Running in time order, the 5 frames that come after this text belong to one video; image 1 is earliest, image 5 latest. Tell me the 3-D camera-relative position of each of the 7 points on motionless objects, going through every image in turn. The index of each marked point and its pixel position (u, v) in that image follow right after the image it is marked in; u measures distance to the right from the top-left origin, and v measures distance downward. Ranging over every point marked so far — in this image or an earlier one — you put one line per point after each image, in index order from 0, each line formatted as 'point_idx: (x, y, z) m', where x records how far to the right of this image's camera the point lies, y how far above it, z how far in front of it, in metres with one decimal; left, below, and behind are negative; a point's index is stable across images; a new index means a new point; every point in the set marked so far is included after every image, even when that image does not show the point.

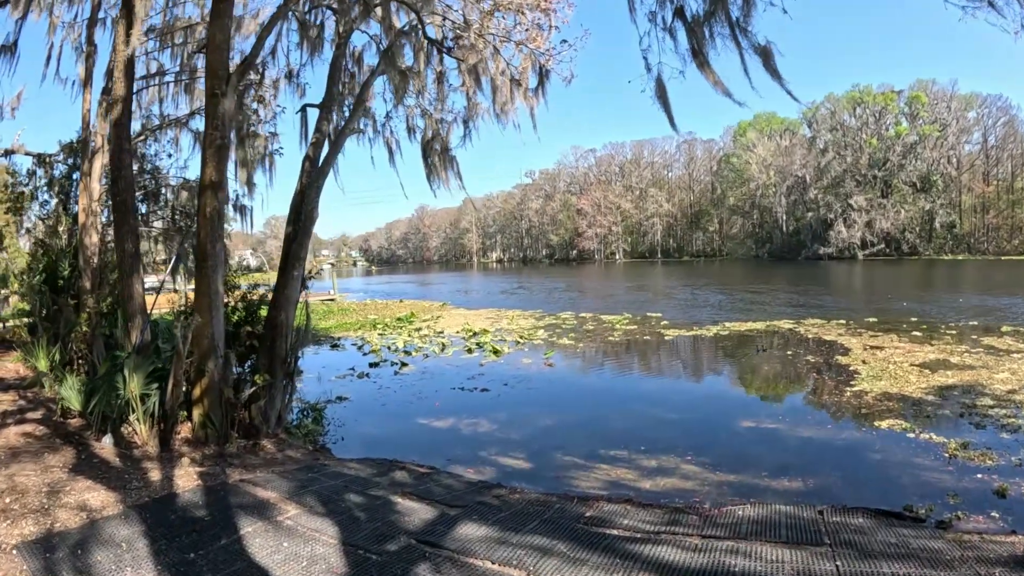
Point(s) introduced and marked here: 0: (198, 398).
0: (-2.3, -0.8, +4.6) m
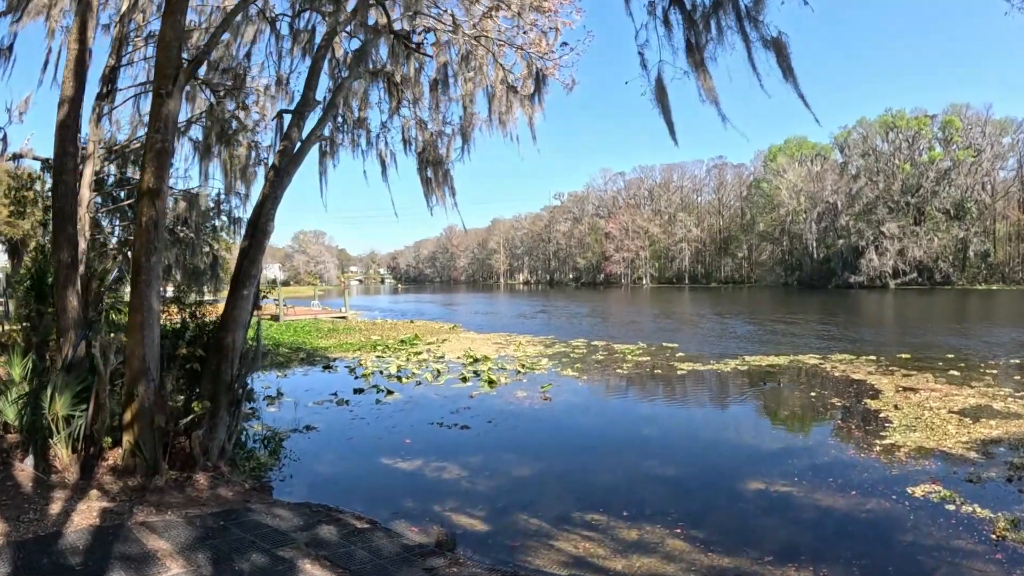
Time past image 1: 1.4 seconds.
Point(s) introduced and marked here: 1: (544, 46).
0: (-2.6, -0.9, +4.1) m
1: (+0.3, +2.4, +6.2) m
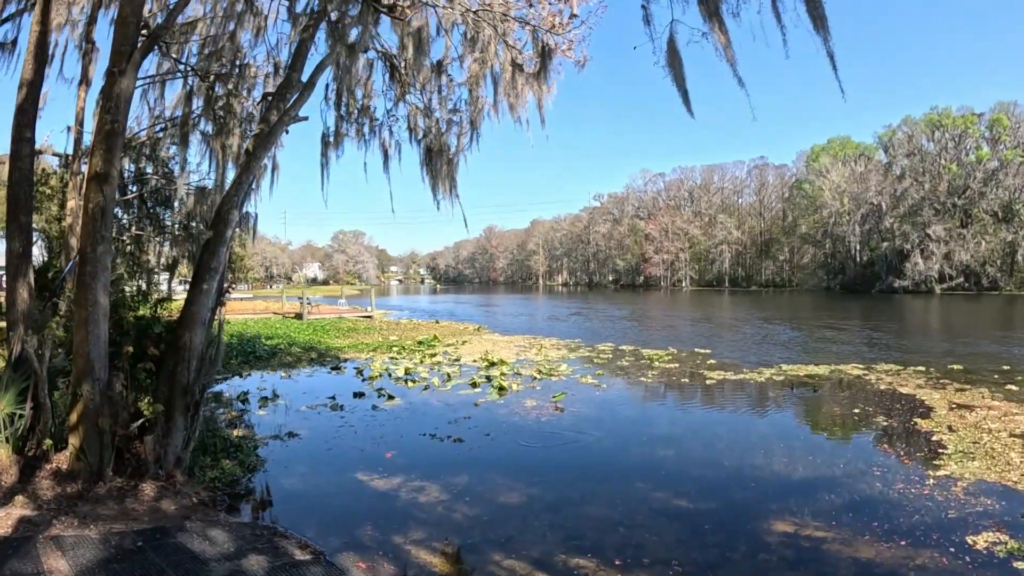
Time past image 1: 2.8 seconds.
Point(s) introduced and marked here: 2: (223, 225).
0: (-2.7, -0.9, +3.7) m
1: (+0.3, +2.4, +5.6) m
2: (-2.0, +0.4, +4.2) m
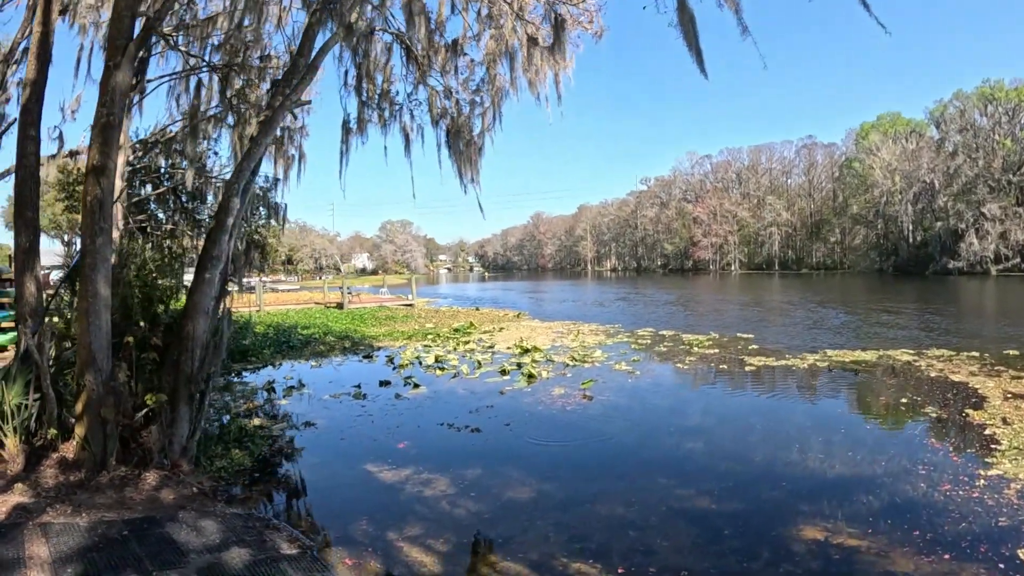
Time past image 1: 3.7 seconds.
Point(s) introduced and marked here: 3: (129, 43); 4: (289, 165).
0: (-2.6, -0.8, +3.7) m
1: (+0.5, +2.5, +5.3) m
2: (-1.9, +0.5, +4.1) m
3: (-2.4, +1.6, +3.9) m
4: (-2.8, +1.5, +7.8) m
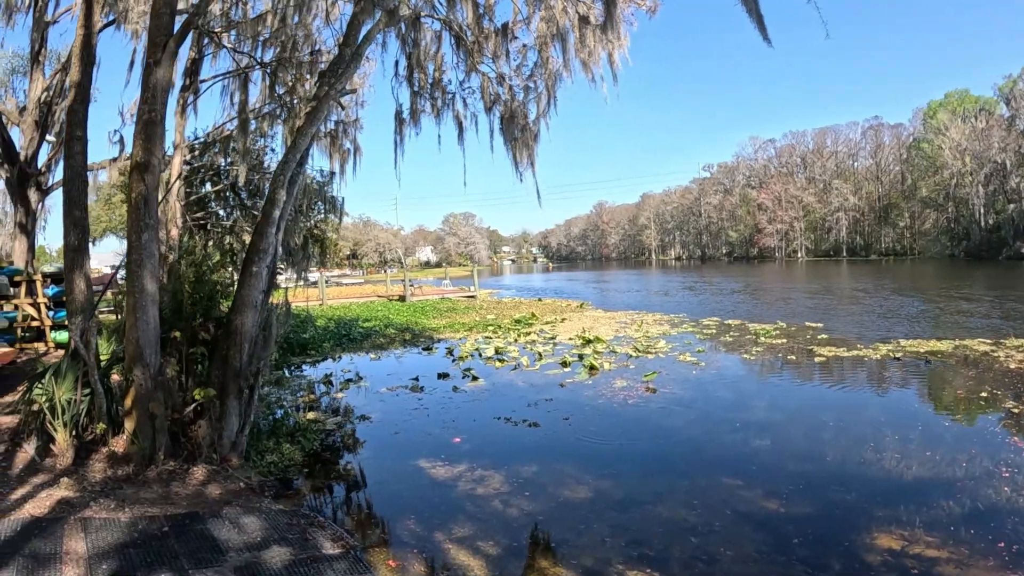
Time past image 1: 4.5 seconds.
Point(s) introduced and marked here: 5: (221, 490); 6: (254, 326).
0: (-2.3, -0.8, +3.7) m
1: (+0.8, +2.7, +5.0) m
2: (-1.6, +0.5, +4.1) m
3: (-2.1, +1.6, +3.8) m
4: (-2.1, +1.6, +7.8) m
5: (-1.6, -1.2, +3.5) m
6: (-1.7, -0.2, +4.1) m
